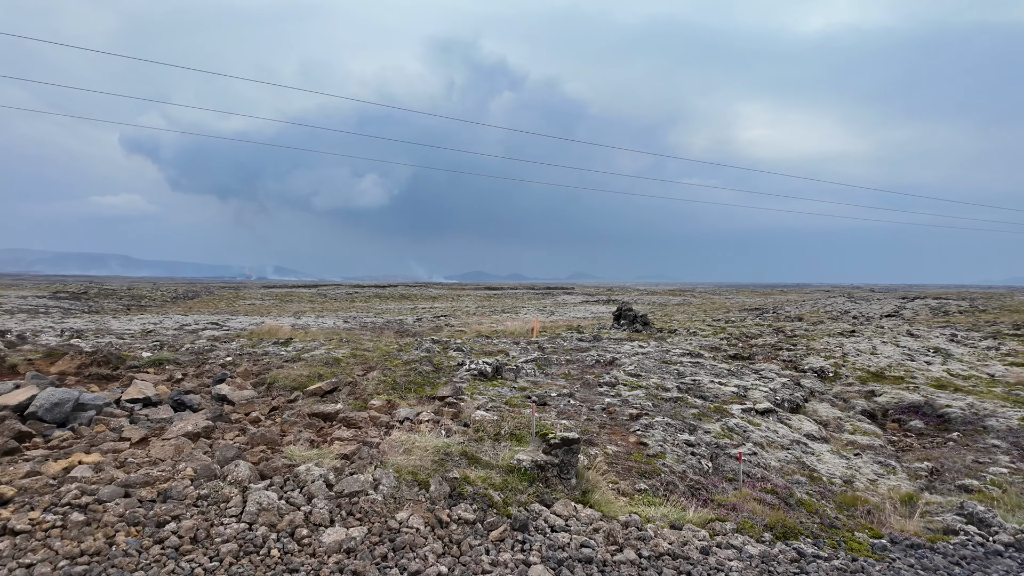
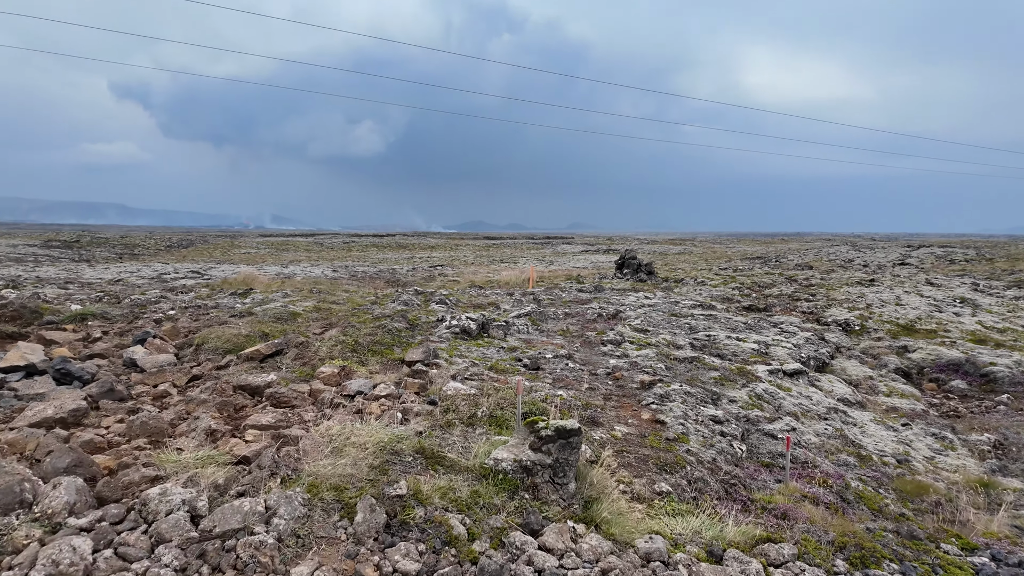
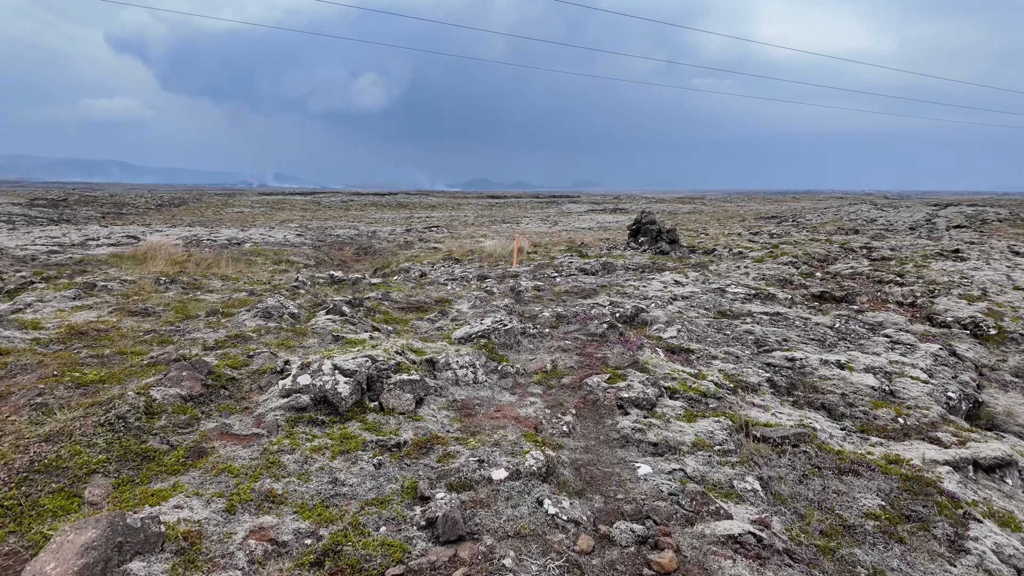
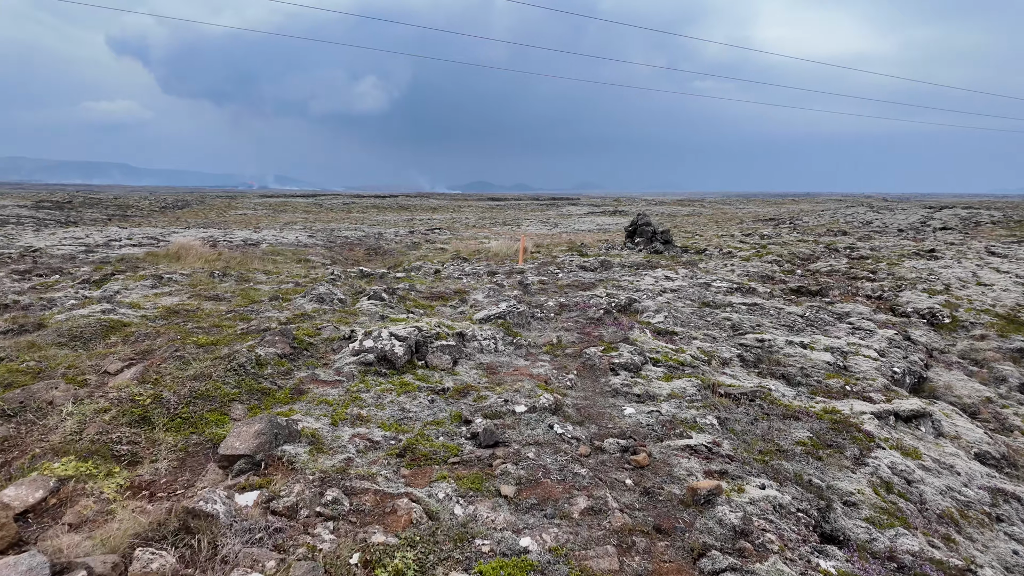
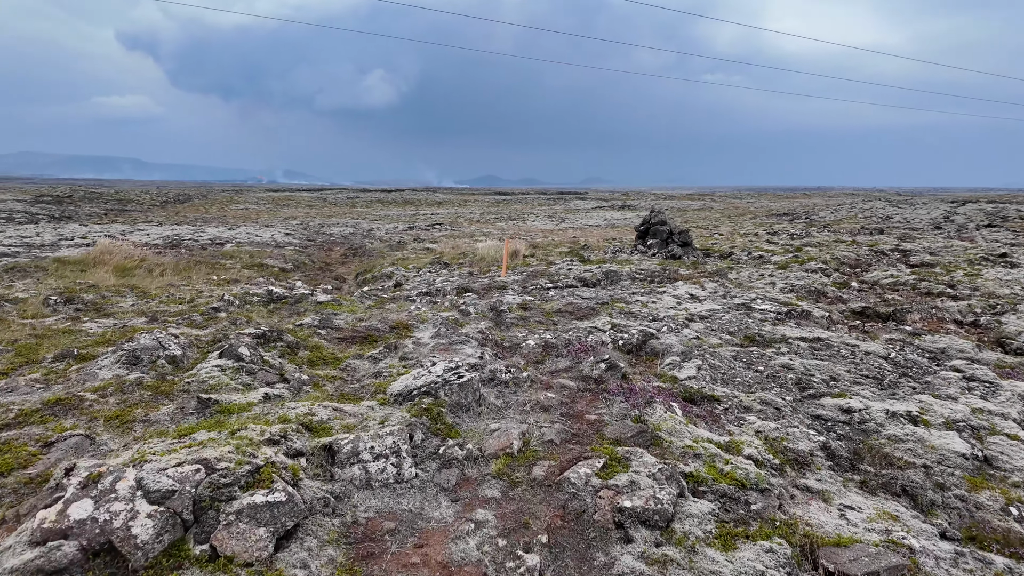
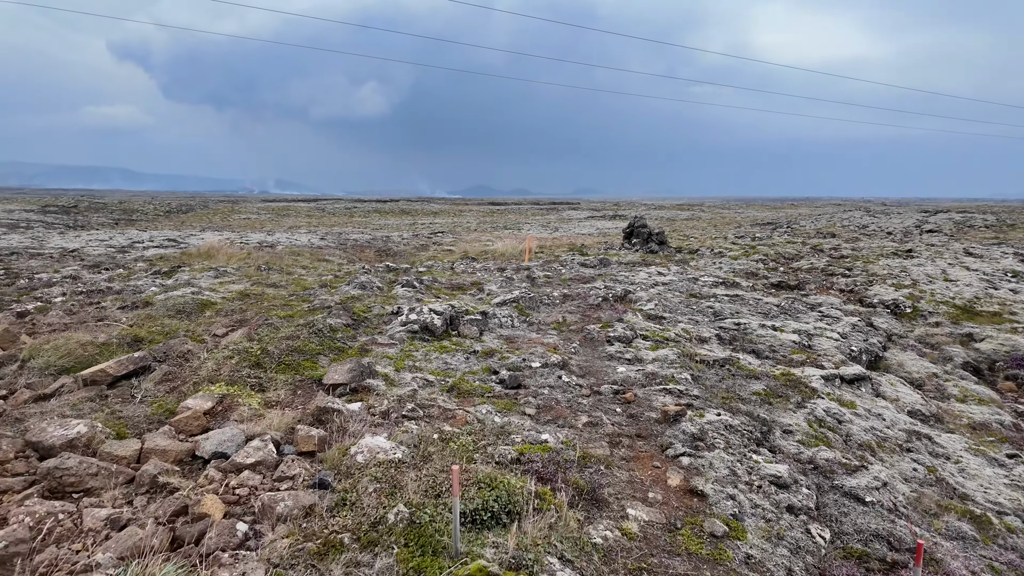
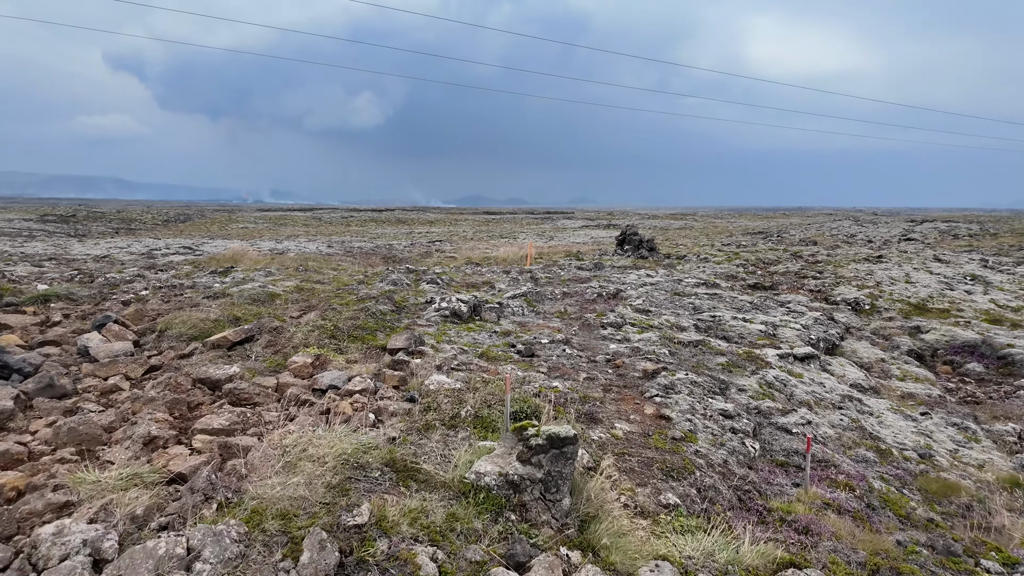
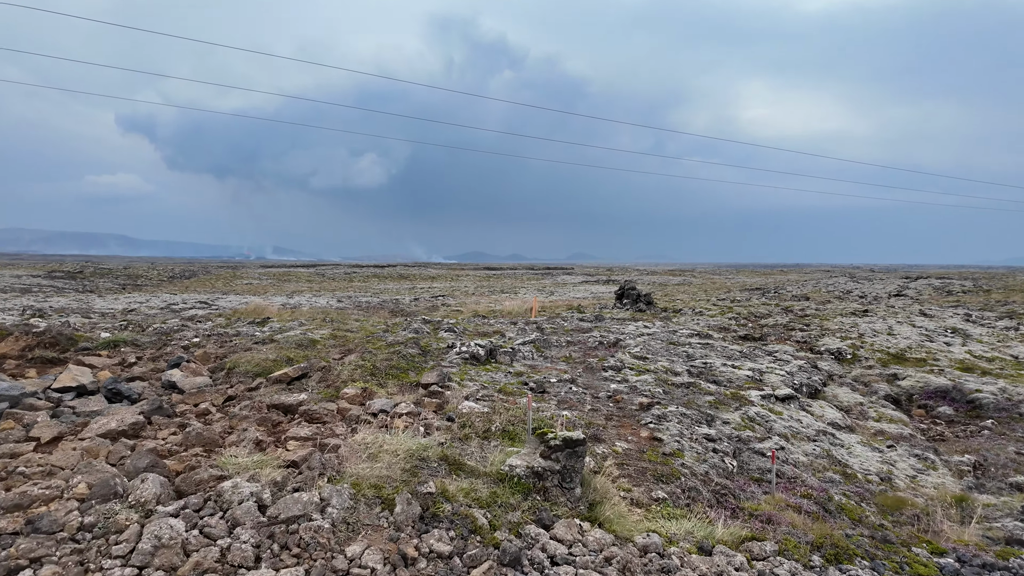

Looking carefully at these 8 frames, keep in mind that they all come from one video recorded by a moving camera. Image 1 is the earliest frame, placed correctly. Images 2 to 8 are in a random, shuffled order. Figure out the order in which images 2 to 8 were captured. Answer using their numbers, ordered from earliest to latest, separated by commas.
8, 2, 7, 6, 4, 3, 5
